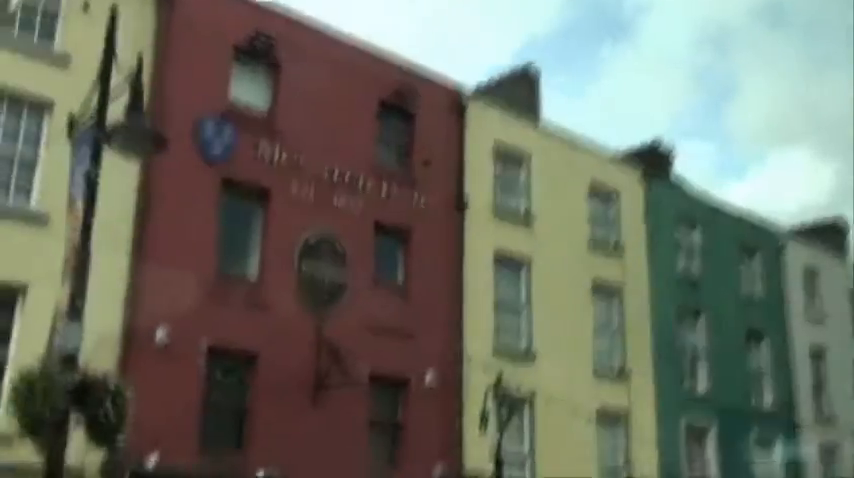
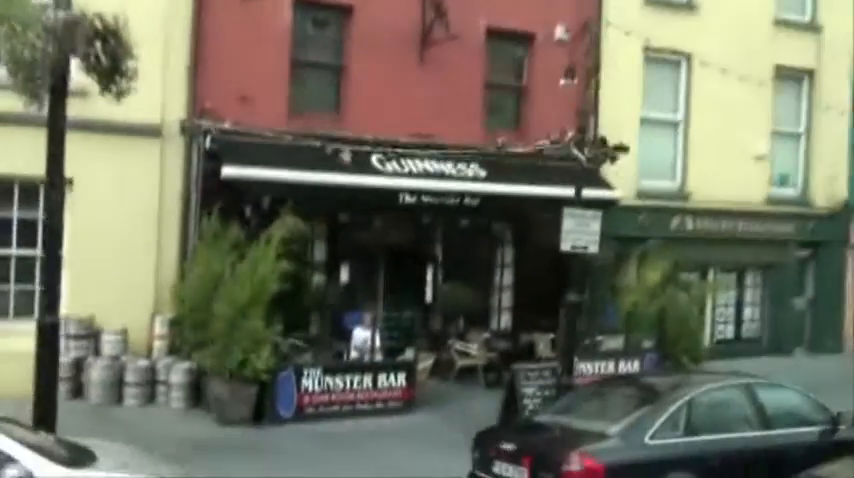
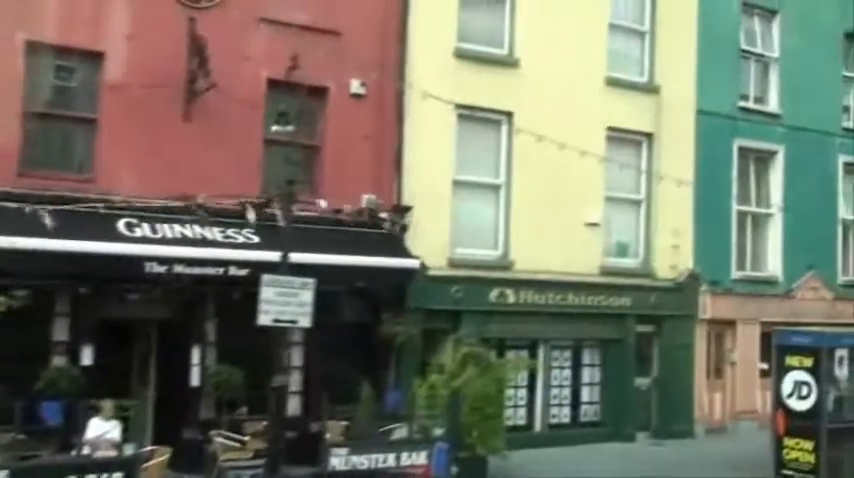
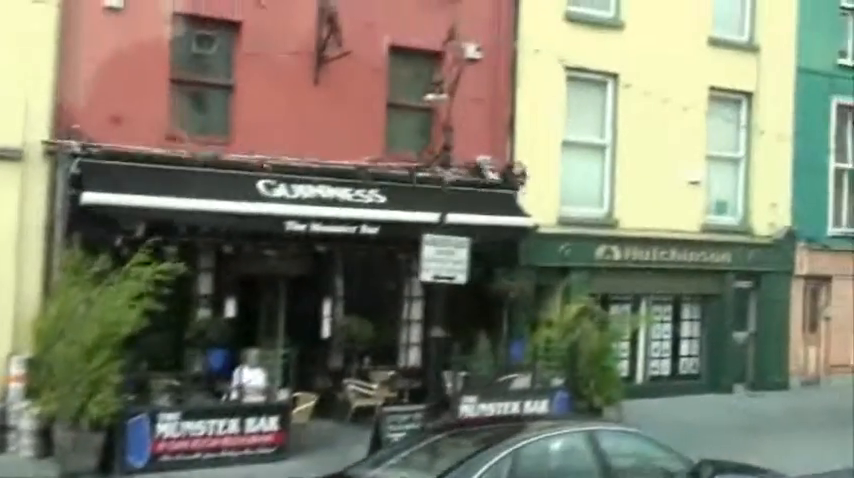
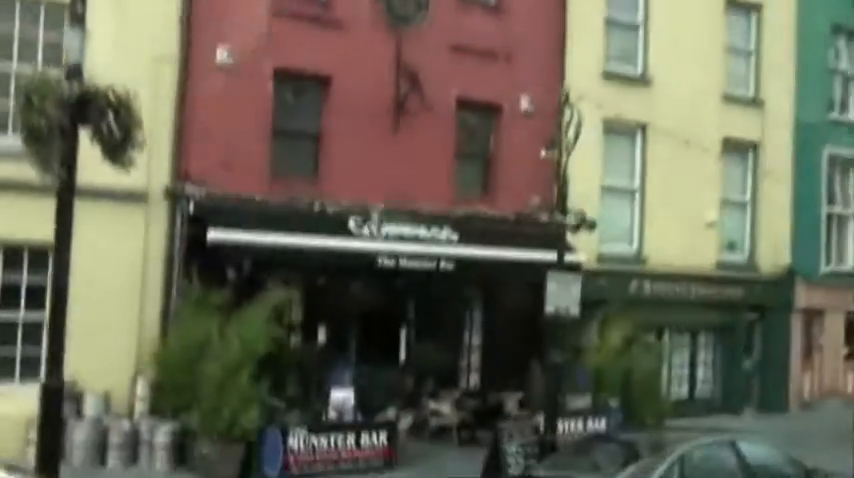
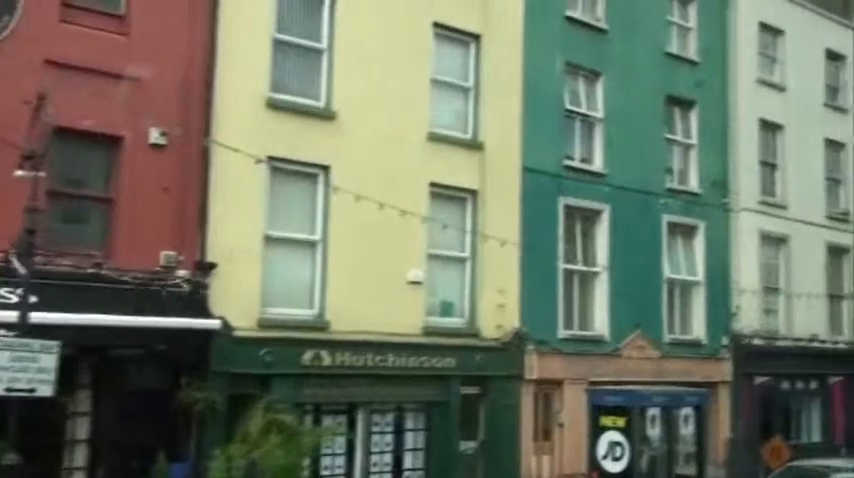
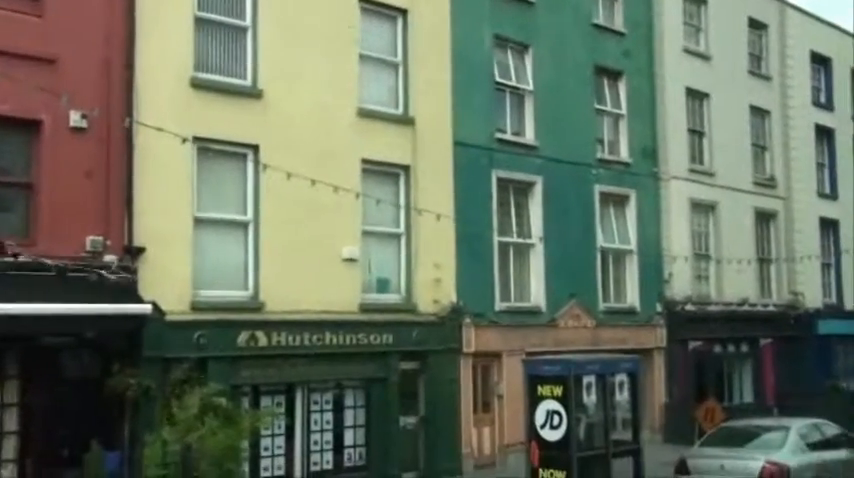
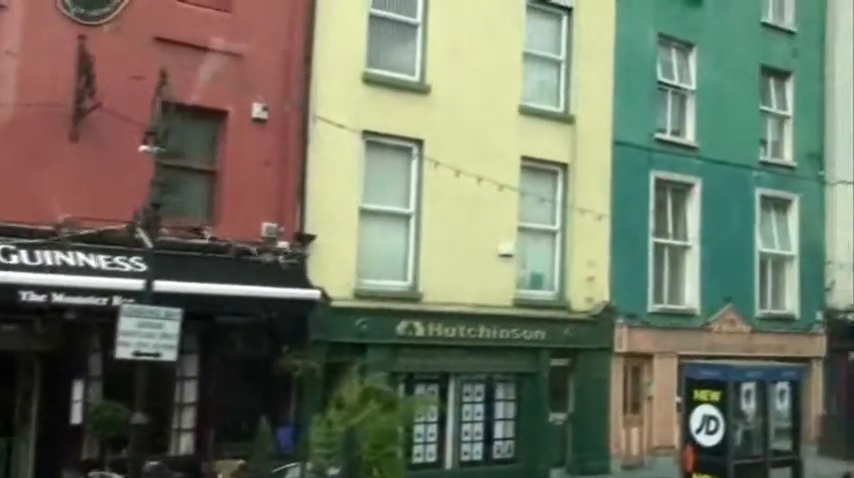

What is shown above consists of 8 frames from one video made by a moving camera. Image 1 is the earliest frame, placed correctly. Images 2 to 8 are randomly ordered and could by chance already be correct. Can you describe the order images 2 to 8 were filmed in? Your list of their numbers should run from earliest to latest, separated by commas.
5, 2, 4, 3, 8, 6, 7
